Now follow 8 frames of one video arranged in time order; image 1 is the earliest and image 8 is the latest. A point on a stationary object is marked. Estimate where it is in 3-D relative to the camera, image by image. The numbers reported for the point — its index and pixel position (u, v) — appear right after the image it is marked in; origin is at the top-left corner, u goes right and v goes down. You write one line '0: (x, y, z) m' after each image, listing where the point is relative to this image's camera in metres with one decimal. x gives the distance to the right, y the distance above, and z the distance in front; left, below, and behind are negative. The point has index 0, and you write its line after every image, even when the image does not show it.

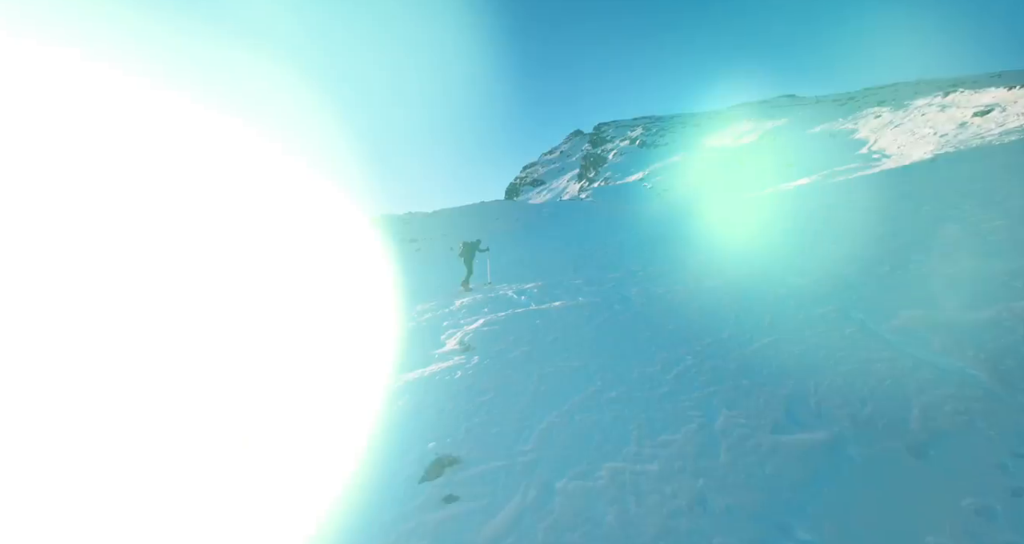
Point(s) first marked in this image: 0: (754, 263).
0: (+6.5, +0.2, +12.2) m
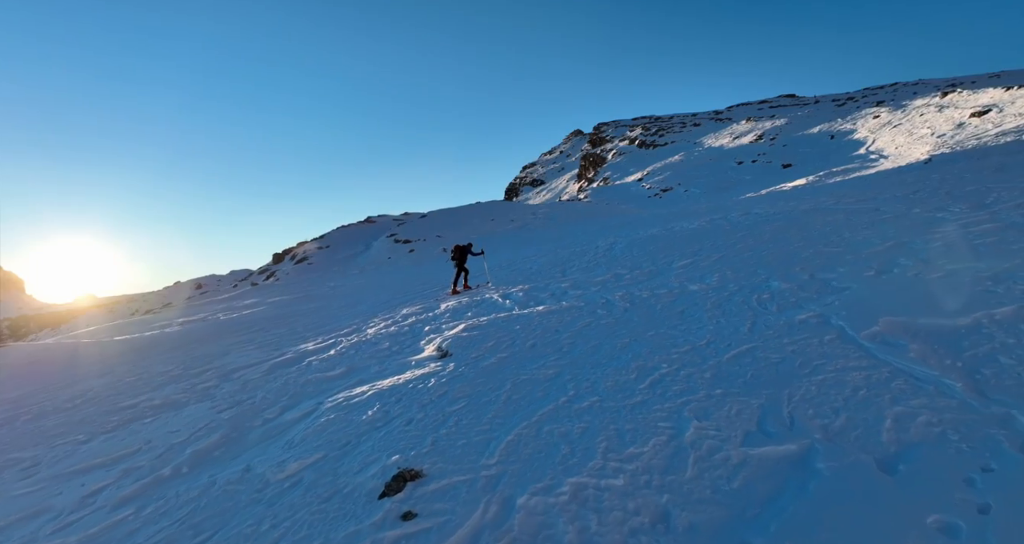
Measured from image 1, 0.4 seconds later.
0: (+6.1, +0.1, +12.2) m
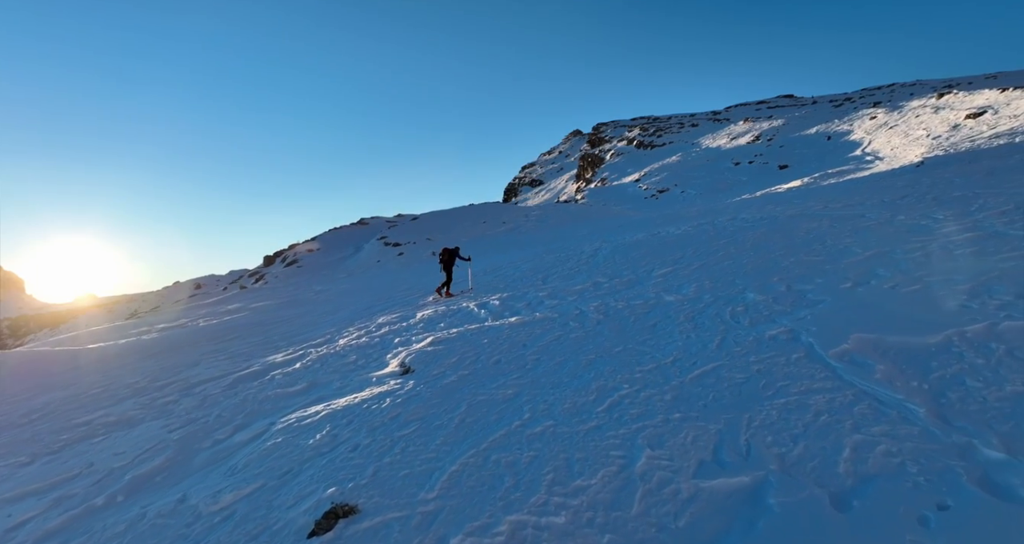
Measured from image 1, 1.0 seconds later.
0: (+5.4, -0.1, +12.0) m
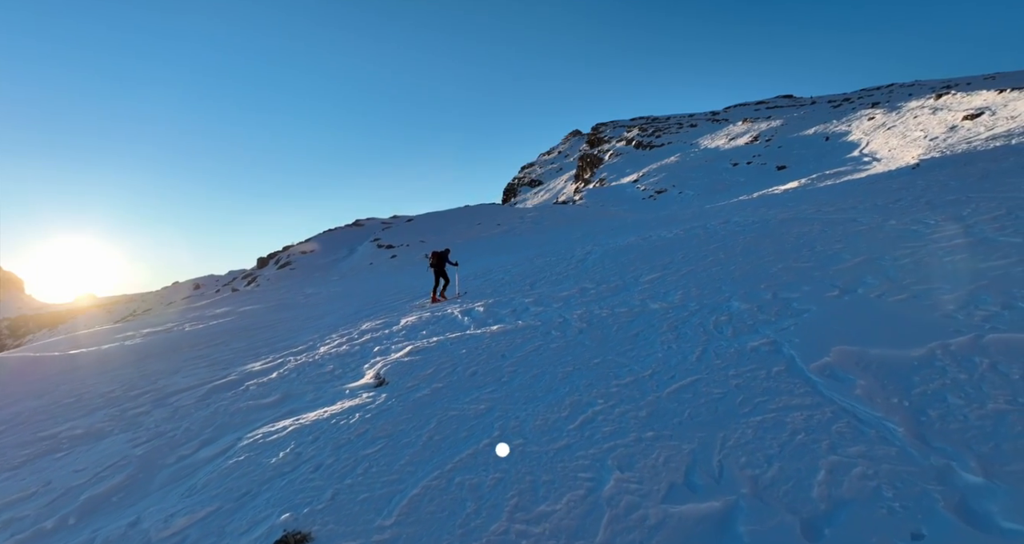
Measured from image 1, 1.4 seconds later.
0: (+5.0, -0.3, +11.8) m
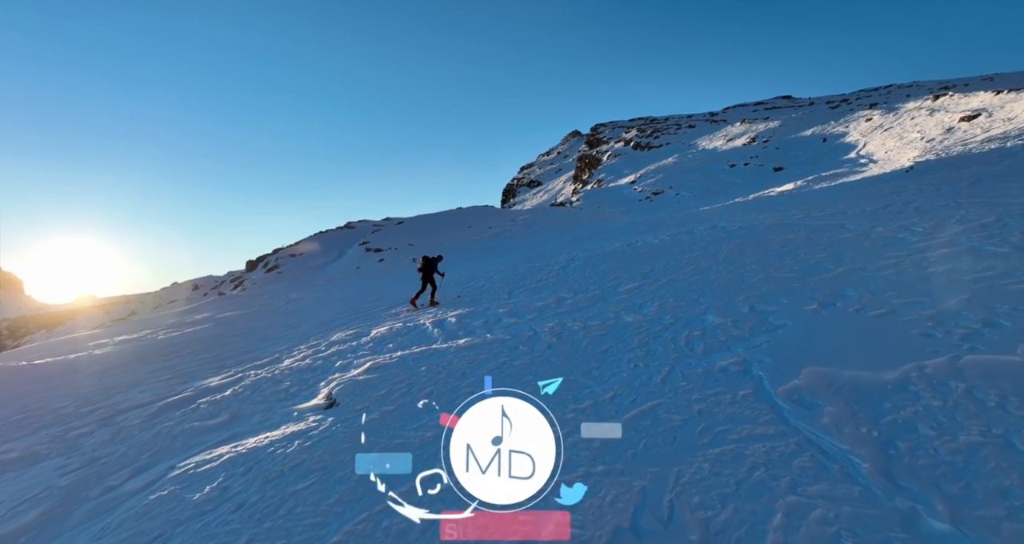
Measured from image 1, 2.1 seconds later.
0: (+4.3, -0.6, +11.4) m
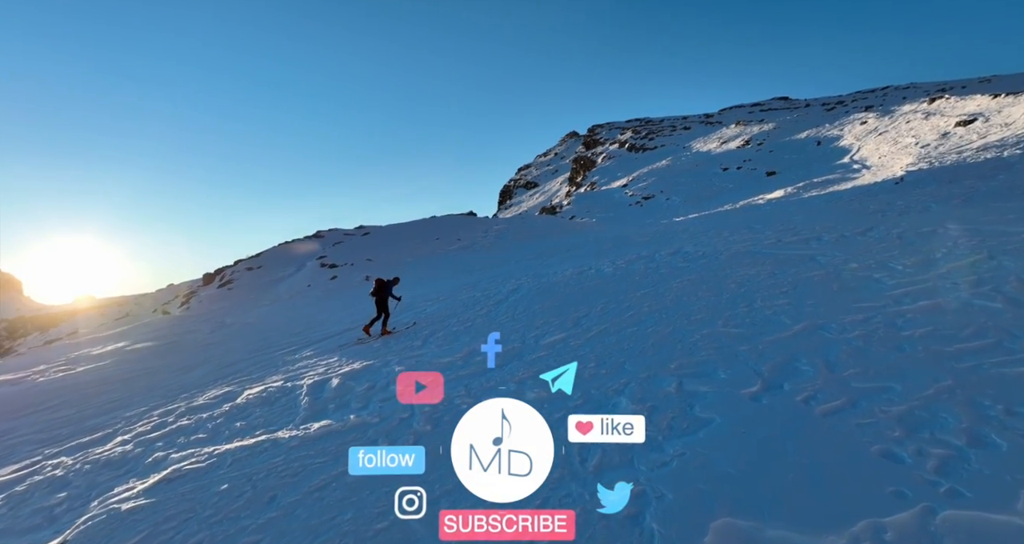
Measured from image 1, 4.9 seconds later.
0: (+2.0, -1.7, +9.3) m
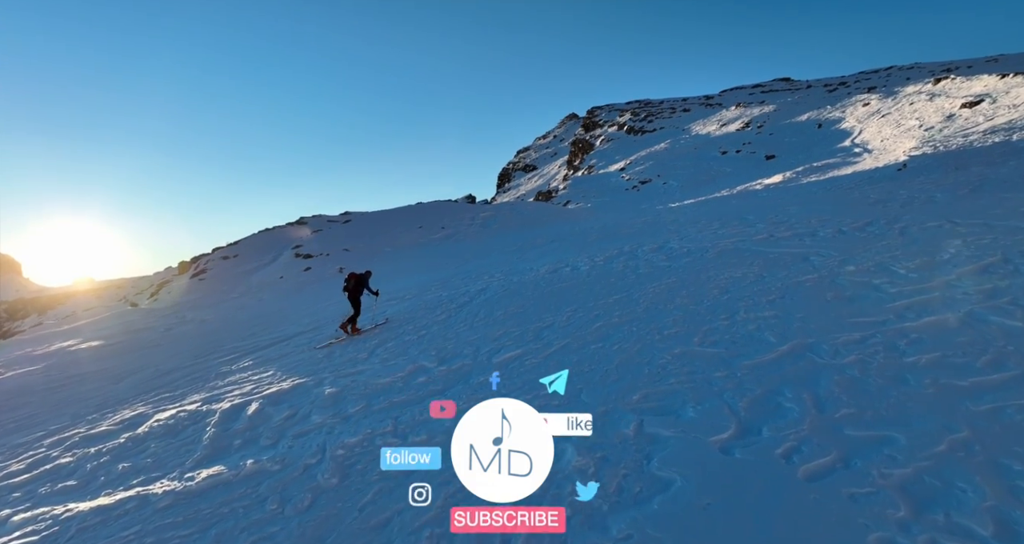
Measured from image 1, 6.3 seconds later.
0: (+0.9, -1.9, +8.0) m
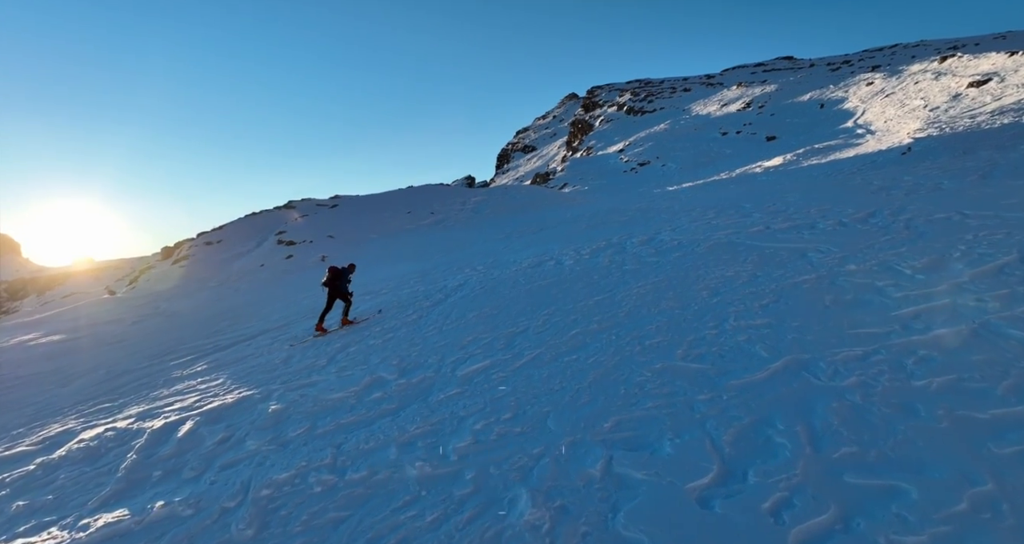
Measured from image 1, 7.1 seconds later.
0: (+0.3, -2.1, +7.1) m
